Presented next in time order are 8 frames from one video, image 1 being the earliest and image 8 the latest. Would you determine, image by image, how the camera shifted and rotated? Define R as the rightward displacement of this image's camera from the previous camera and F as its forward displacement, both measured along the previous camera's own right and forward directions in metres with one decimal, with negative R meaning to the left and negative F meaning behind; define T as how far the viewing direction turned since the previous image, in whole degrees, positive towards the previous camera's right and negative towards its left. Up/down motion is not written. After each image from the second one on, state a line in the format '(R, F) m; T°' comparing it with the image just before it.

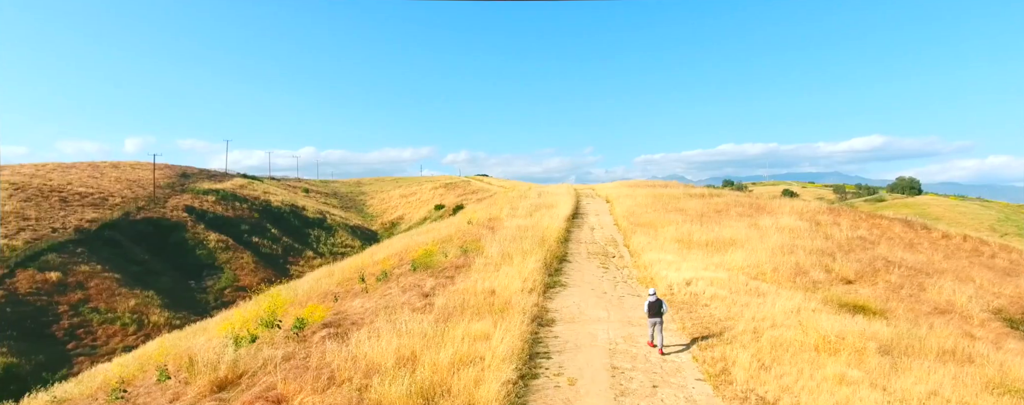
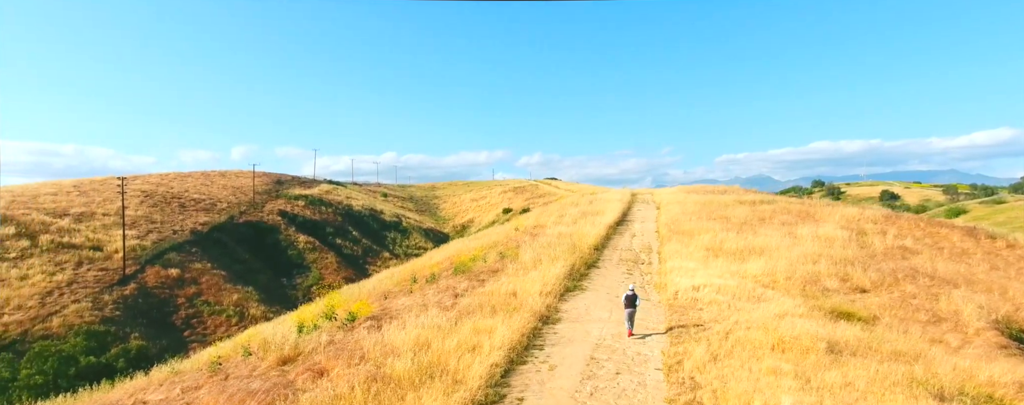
(+1.8, -1.9) m; -8°
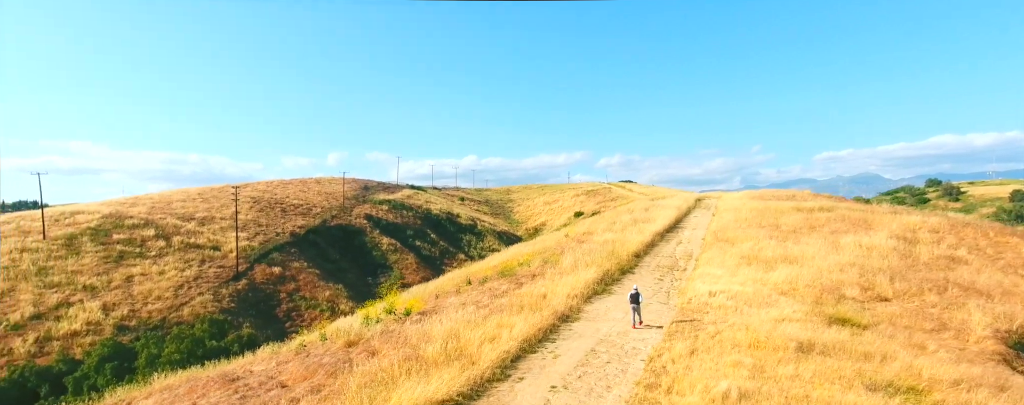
(+1.8, -2.2) m; -9°
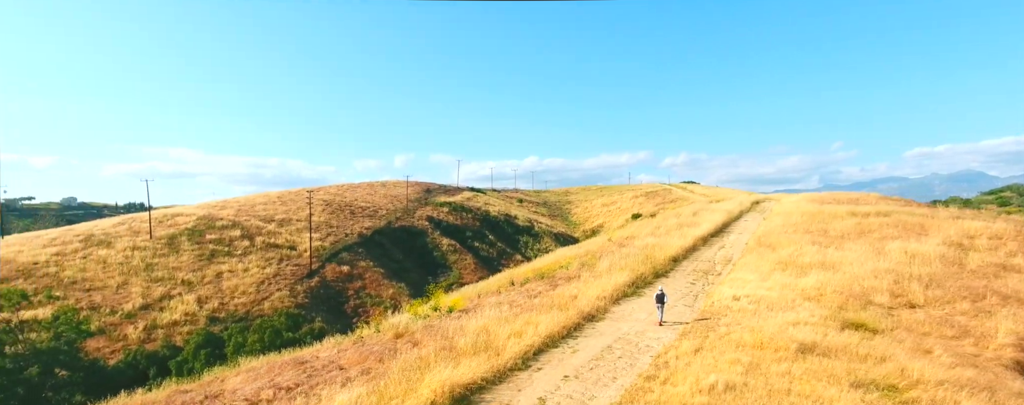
(+1.1, -1.6) m; -7°
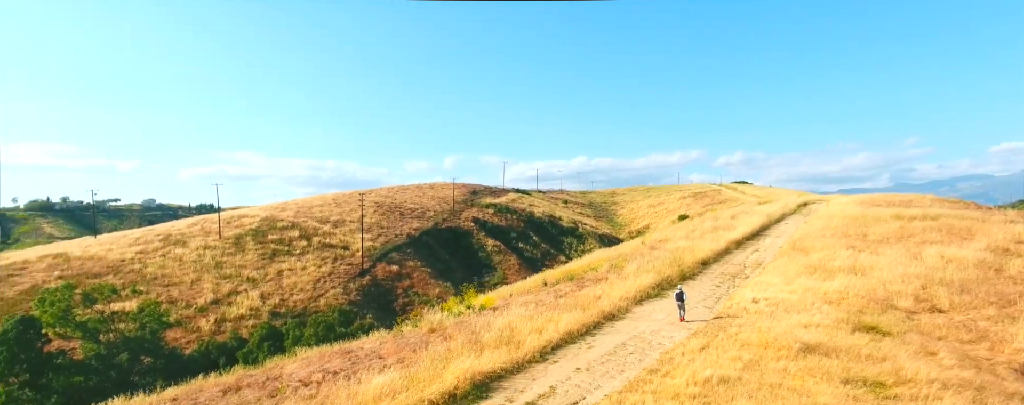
(+0.9, -1.3) m; -5°
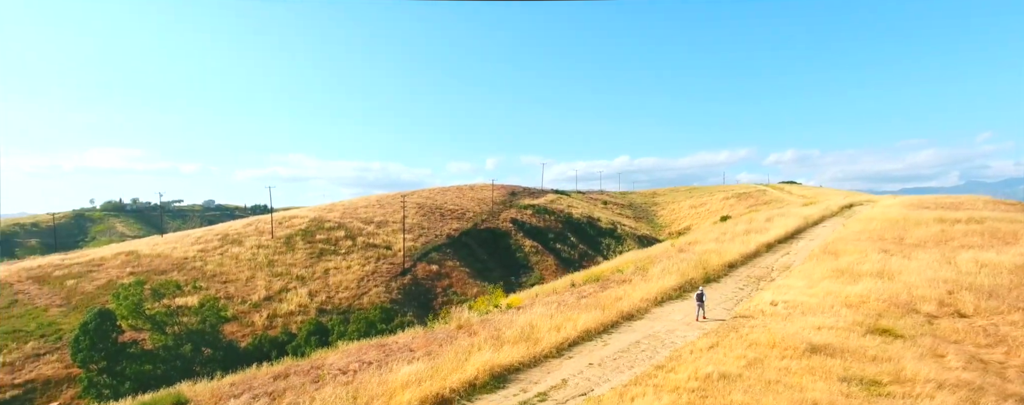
(+0.7, -1.1) m; -5°
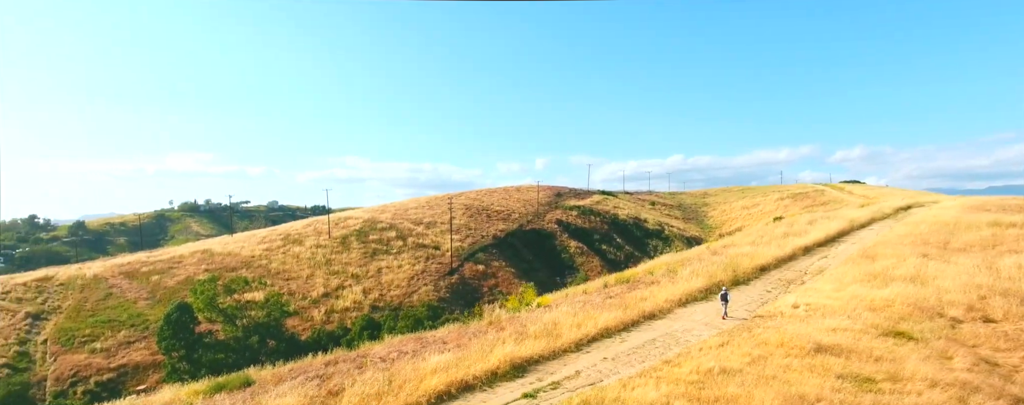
(+0.9, -1.3) m; -6°
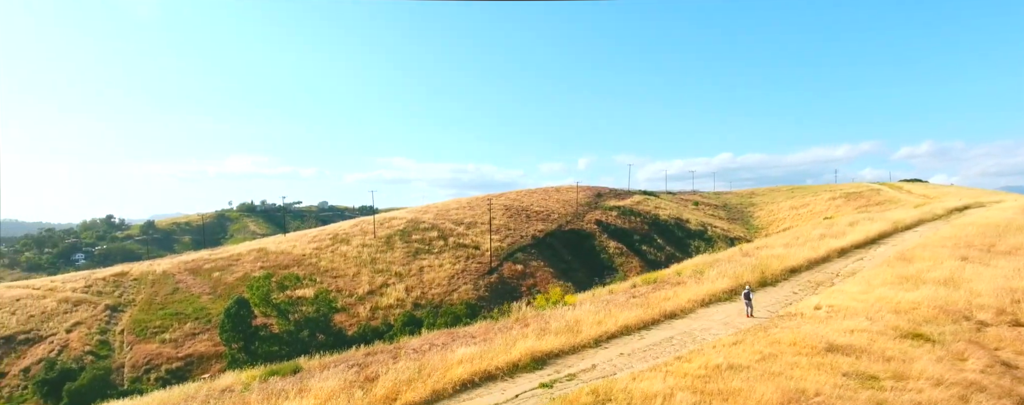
(+0.7, -1.1) m; -5°
